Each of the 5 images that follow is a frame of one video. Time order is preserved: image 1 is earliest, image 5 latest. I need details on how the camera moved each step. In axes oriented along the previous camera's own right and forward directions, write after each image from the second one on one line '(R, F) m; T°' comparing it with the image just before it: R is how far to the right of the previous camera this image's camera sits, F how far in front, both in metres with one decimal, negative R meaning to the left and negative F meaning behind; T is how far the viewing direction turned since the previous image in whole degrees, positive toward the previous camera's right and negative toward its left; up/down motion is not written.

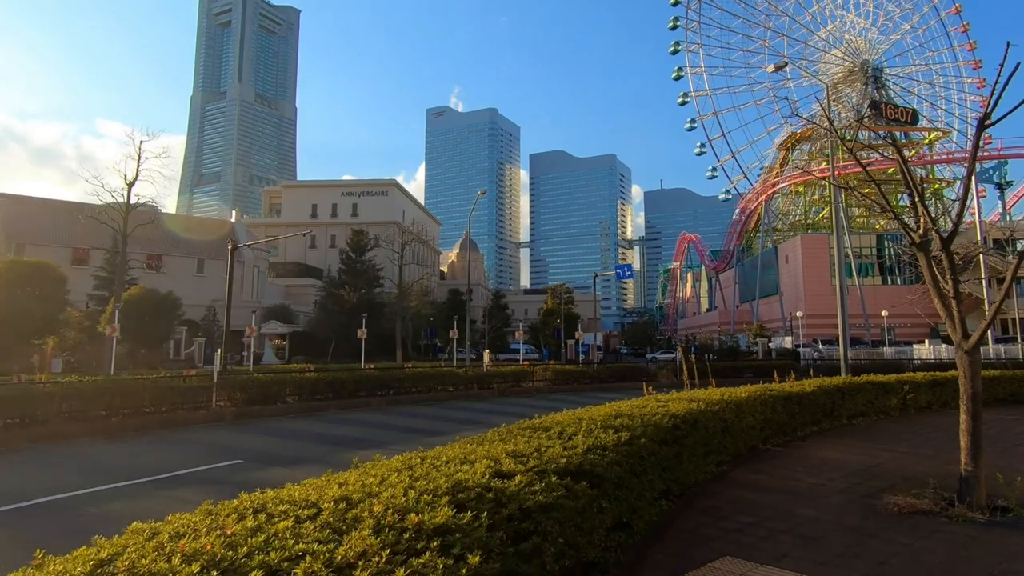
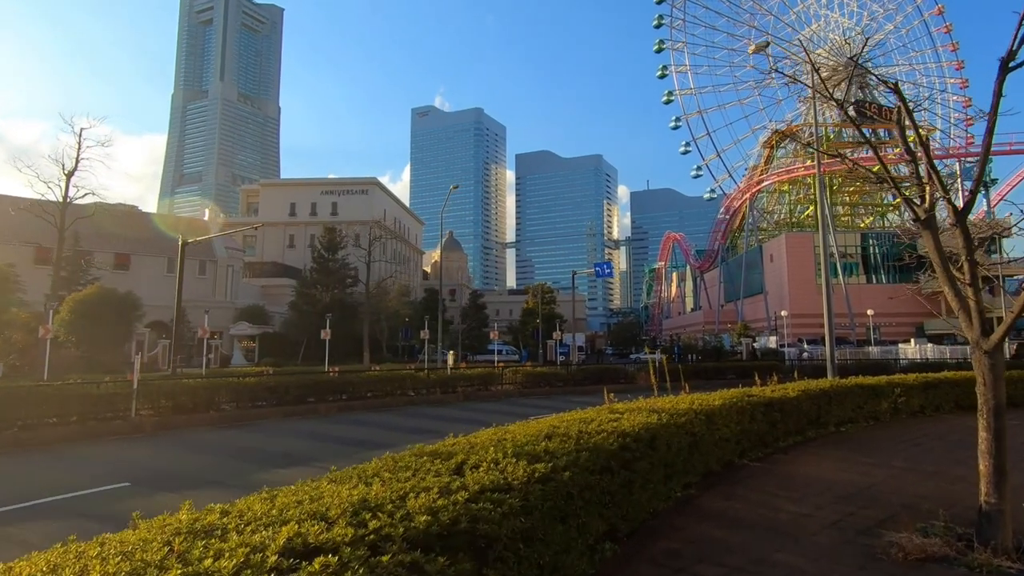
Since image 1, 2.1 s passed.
(+0.7, +1.4) m; +1°
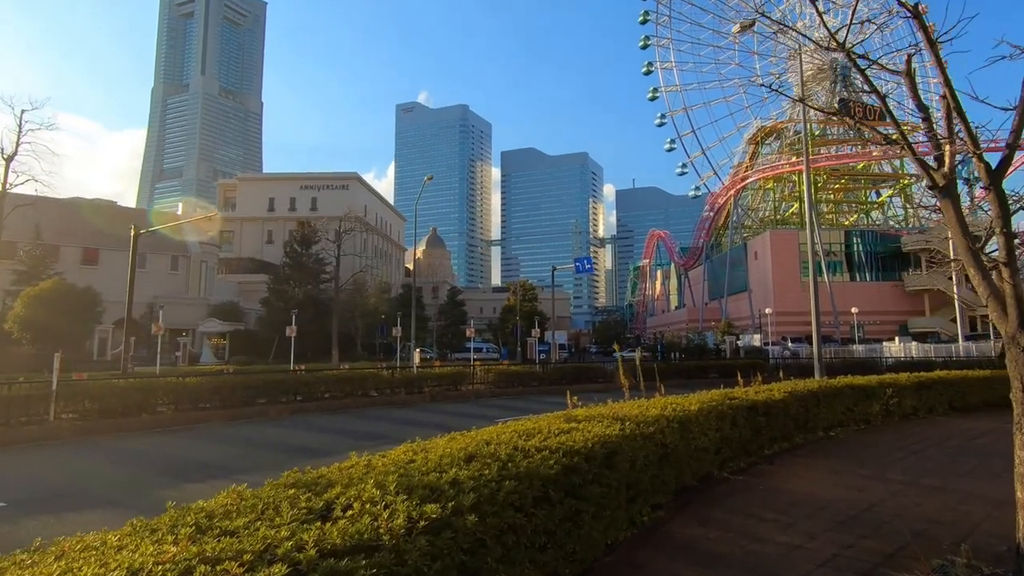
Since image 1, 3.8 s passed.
(+0.5, +1.2) m; +1°
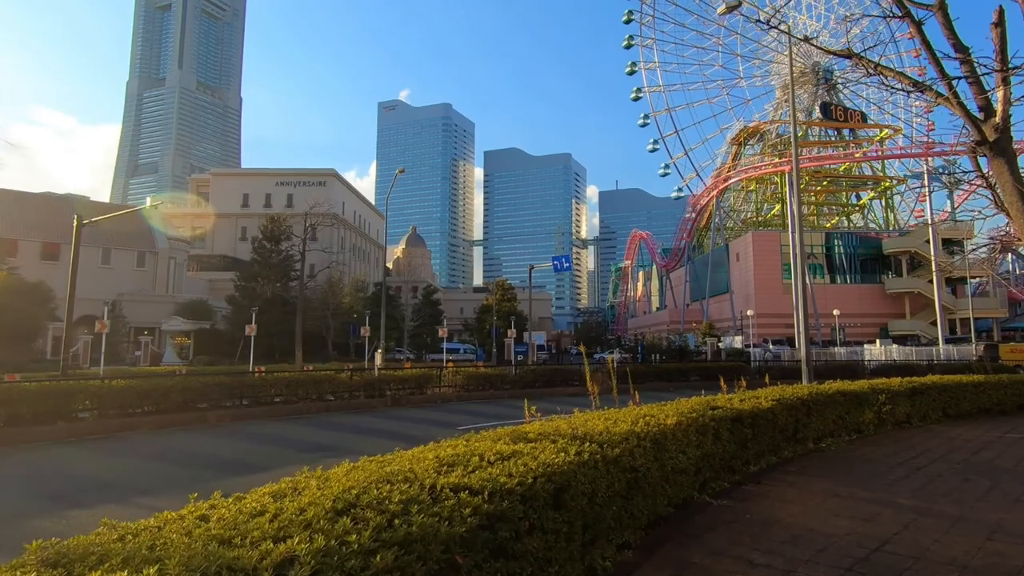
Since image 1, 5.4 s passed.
(+0.4, +1.2) m; +2°
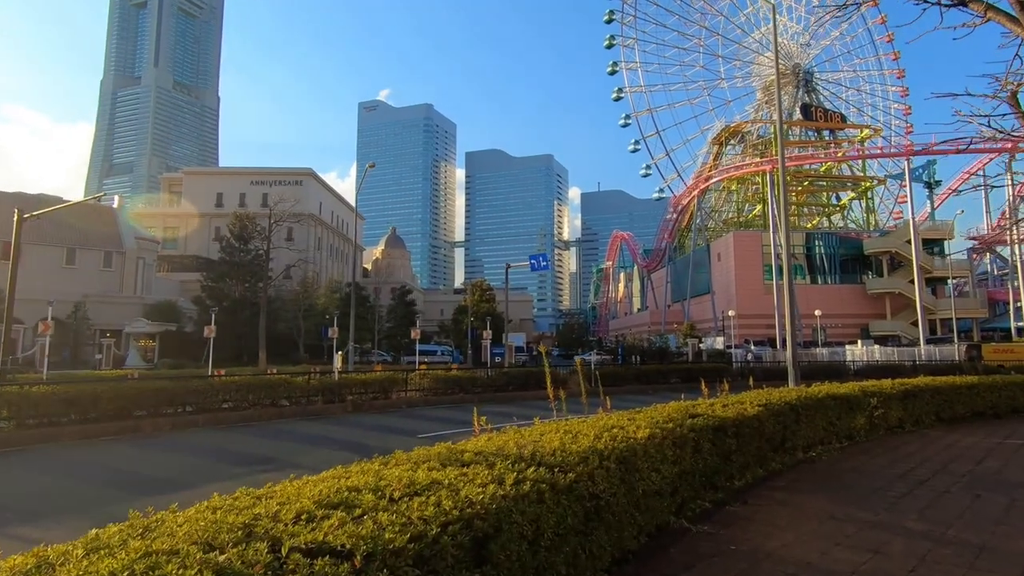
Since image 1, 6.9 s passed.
(+0.4, +1.1) m; +2°
